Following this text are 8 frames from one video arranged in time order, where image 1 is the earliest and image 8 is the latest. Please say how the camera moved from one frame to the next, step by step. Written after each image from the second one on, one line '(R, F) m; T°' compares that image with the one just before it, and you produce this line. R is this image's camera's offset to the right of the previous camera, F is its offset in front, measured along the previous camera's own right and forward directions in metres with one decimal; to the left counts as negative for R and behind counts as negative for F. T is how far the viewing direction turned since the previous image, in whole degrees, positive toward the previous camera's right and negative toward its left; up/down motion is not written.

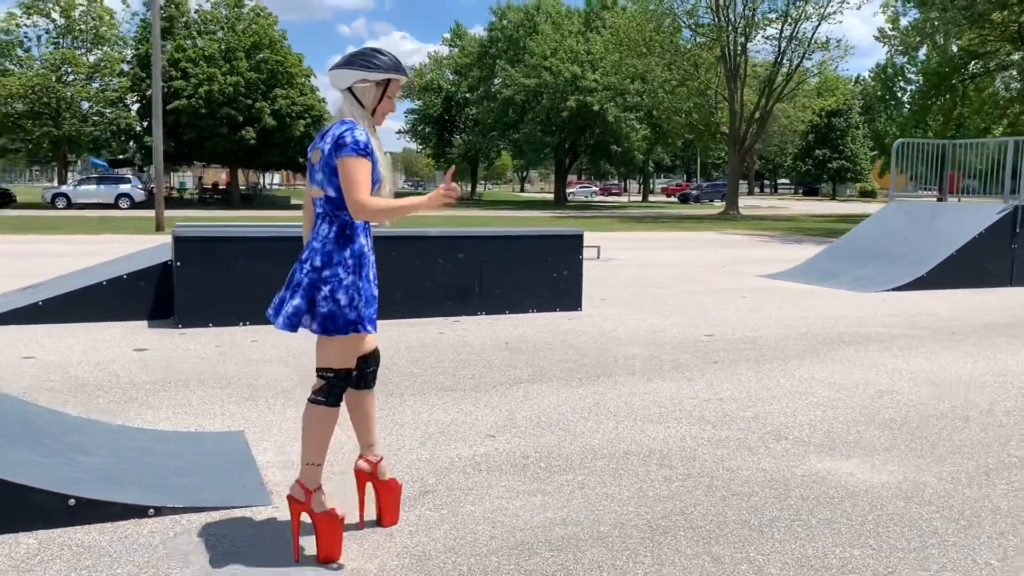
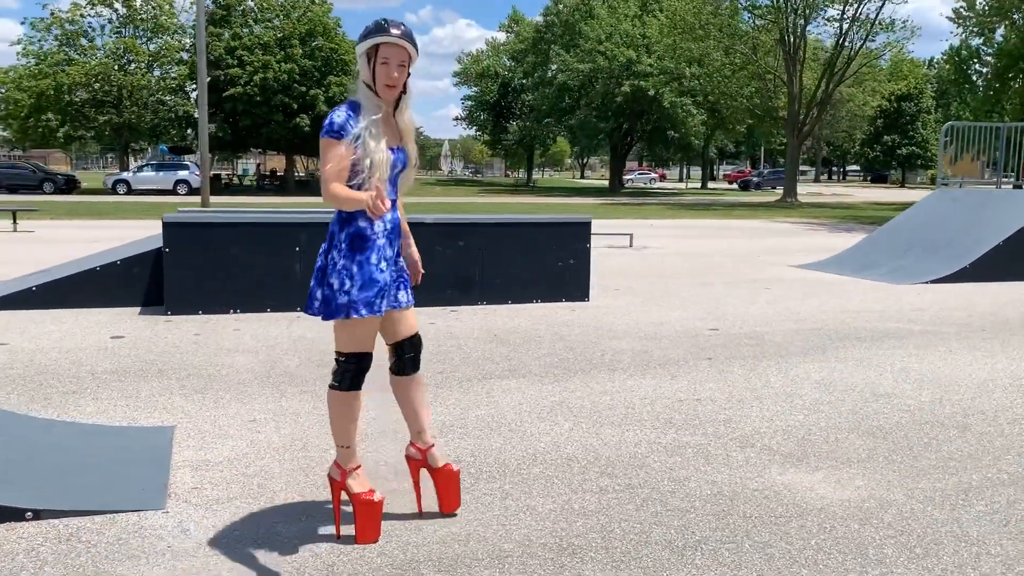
(+0.6, +0.4) m; -4°
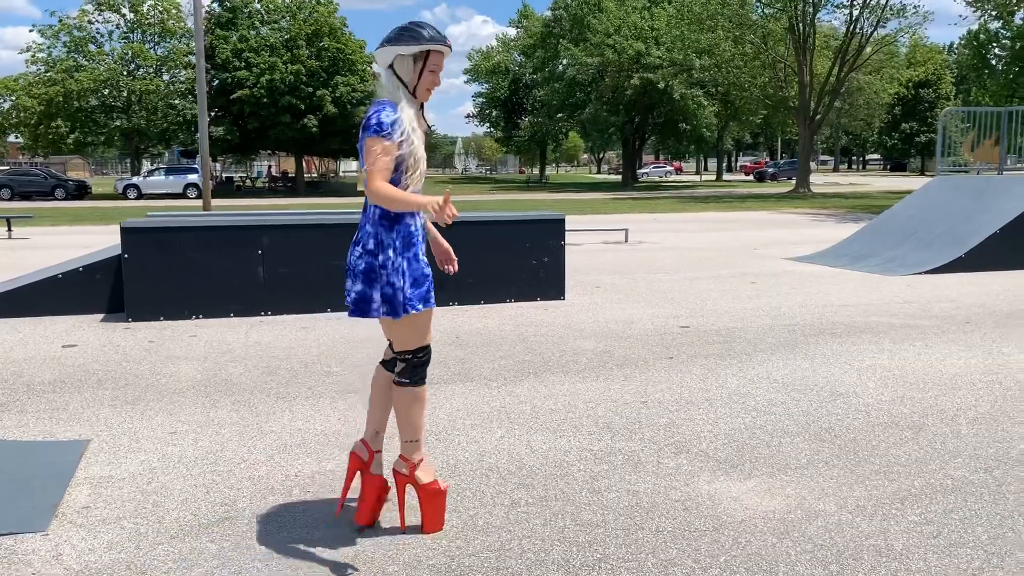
(+0.5, +0.2) m; -1°
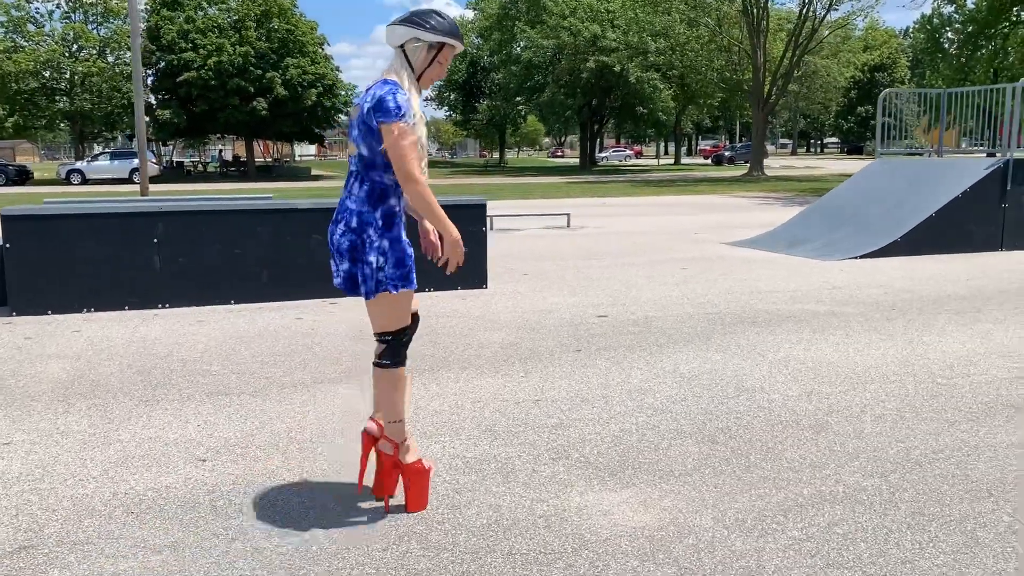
(+0.5, +0.4) m; +2°
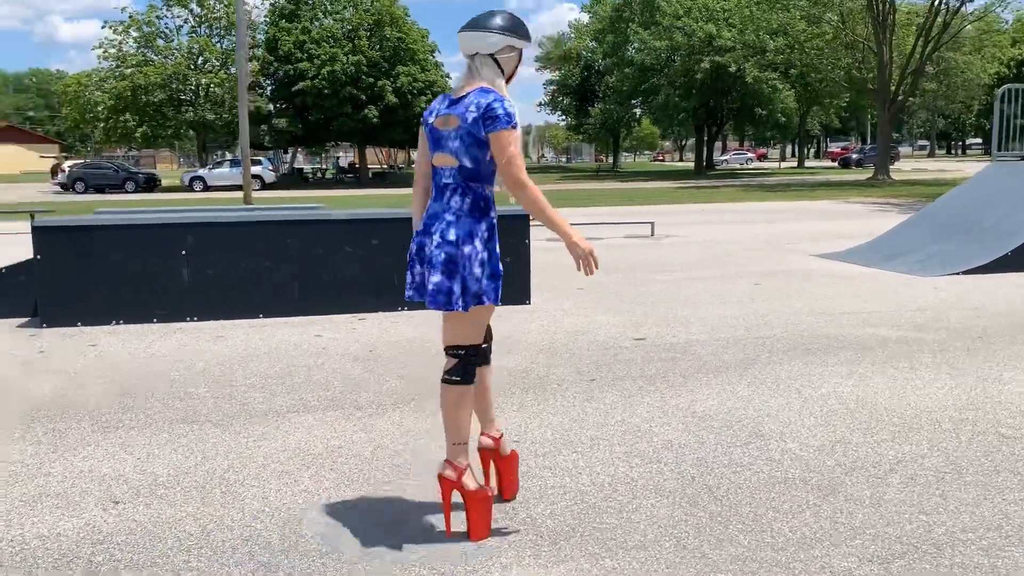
(+0.7, +0.6) m; -8°
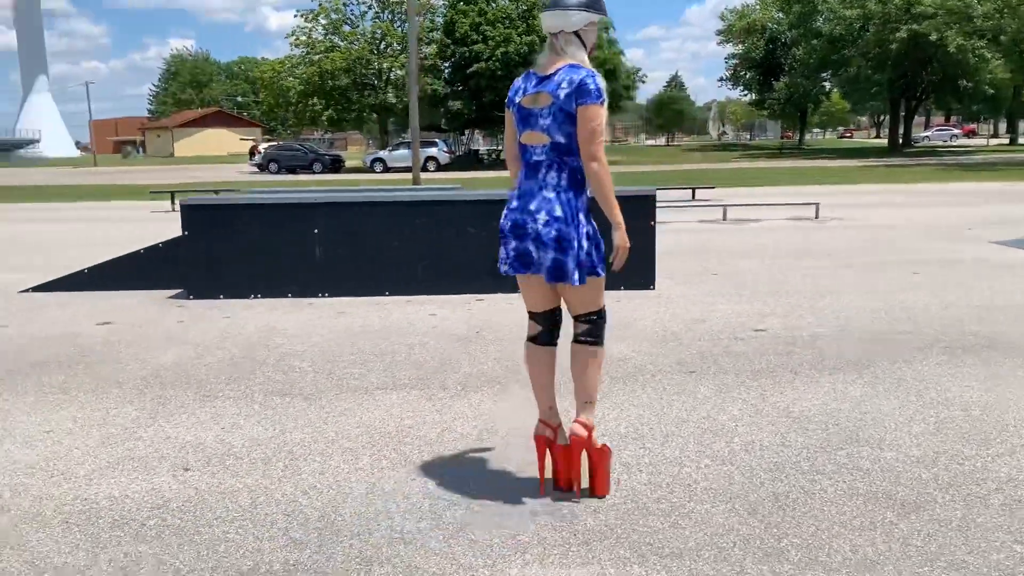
(+0.5, +0.2) m; -11°
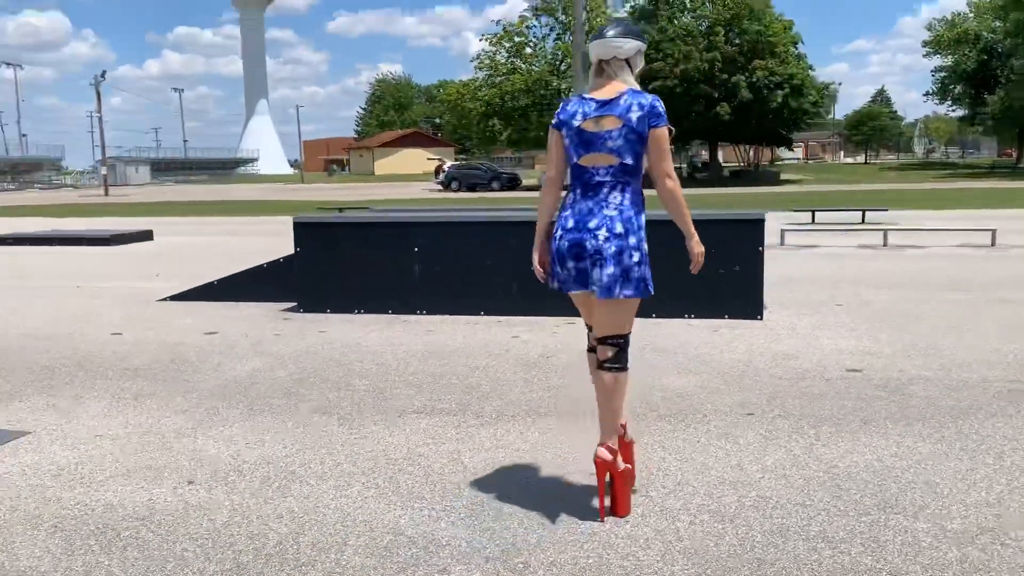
(+0.8, +0.3) m; -12°
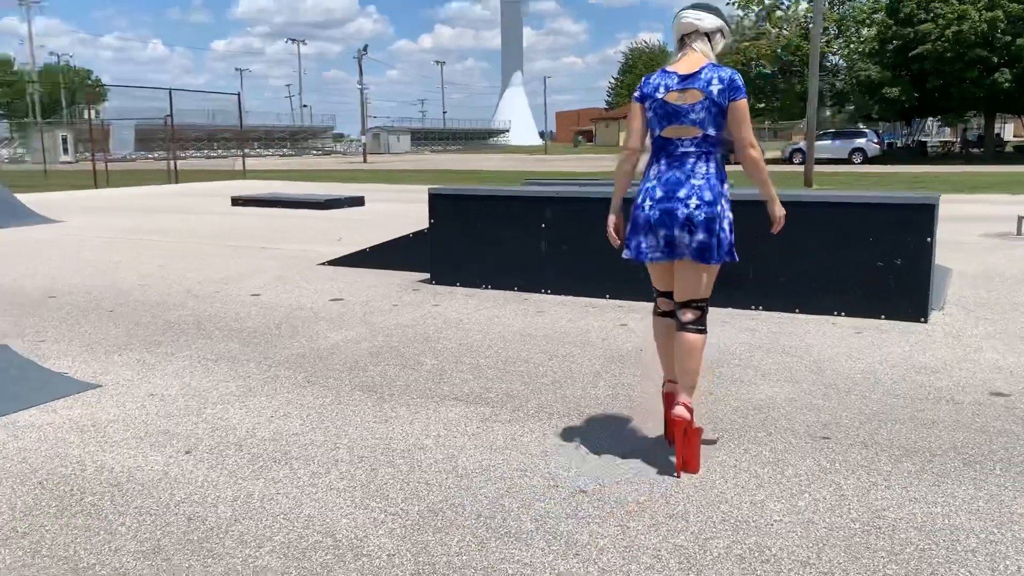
(+1.0, +0.6) m; -16°
